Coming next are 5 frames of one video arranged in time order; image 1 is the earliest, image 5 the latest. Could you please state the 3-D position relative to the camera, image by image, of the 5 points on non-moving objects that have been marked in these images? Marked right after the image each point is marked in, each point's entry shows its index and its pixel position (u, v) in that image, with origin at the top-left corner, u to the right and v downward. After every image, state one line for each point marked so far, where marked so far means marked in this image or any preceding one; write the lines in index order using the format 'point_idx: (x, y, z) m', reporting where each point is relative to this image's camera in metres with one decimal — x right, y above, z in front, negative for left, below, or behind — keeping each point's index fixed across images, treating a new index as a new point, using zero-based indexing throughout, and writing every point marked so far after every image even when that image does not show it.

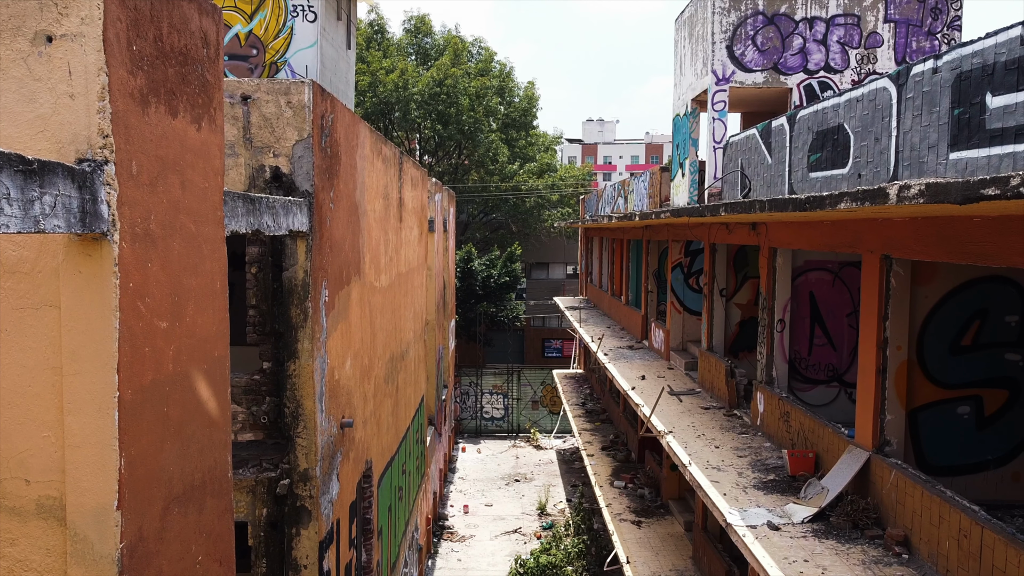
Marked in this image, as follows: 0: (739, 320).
0: (+1.9, -0.3, +9.6) m
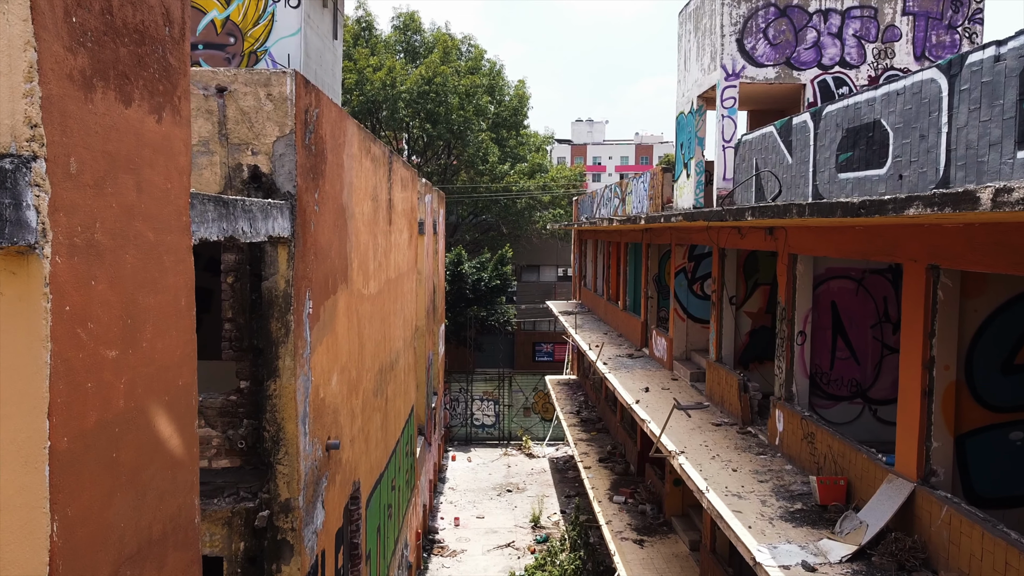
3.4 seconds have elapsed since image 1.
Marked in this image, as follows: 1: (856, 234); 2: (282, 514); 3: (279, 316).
0: (+1.9, -0.3, +9.1) m
1: (+1.6, +0.3, +5.5) m
2: (-1.0, -1.0, +5.3) m
3: (-1.1, -0.1, +5.2) m
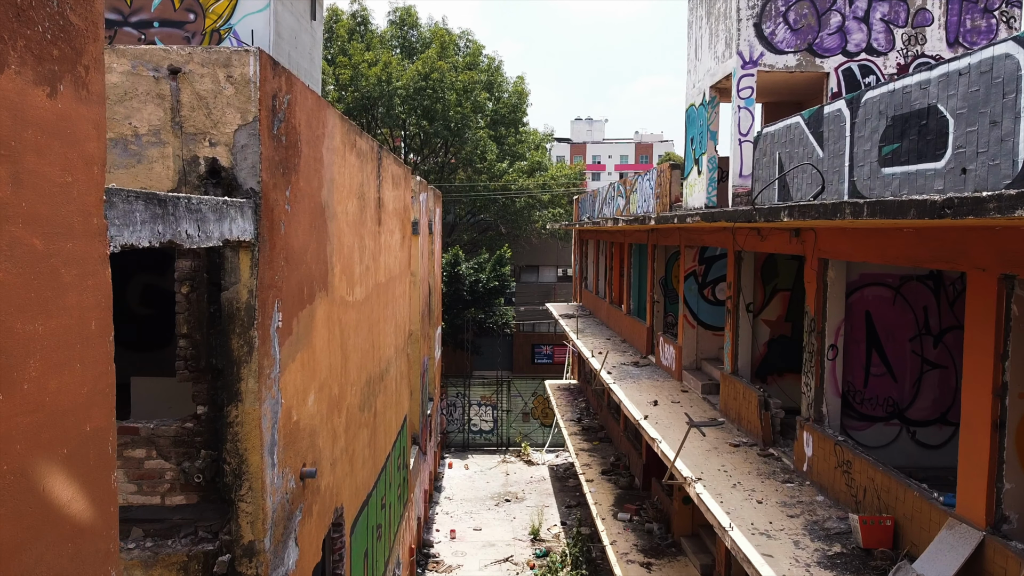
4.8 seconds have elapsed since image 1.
0: (+1.8, -0.4, +8.4) m
1: (+1.6, +0.2, +4.8) m
2: (-1.1, -1.1, +4.6) m
3: (-1.1, -0.2, +4.5) m
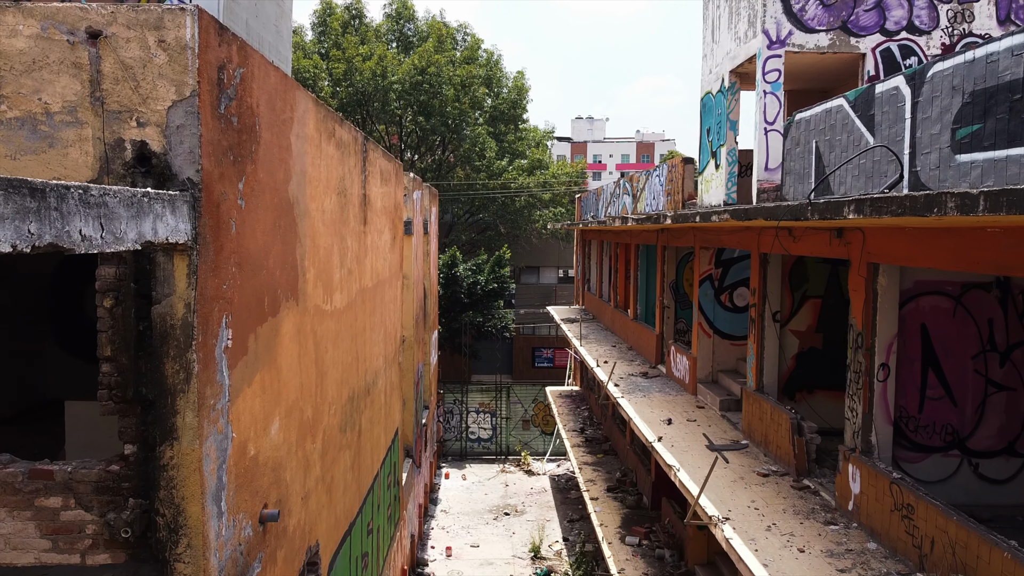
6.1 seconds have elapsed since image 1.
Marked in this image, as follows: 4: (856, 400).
0: (+1.8, -0.4, +7.6) m
1: (+1.6, +0.2, +3.9) m
2: (-1.1, -1.1, +3.7) m
3: (-1.1, -0.2, +3.7) m
4: (+1.6, -0.5, +5.2) m
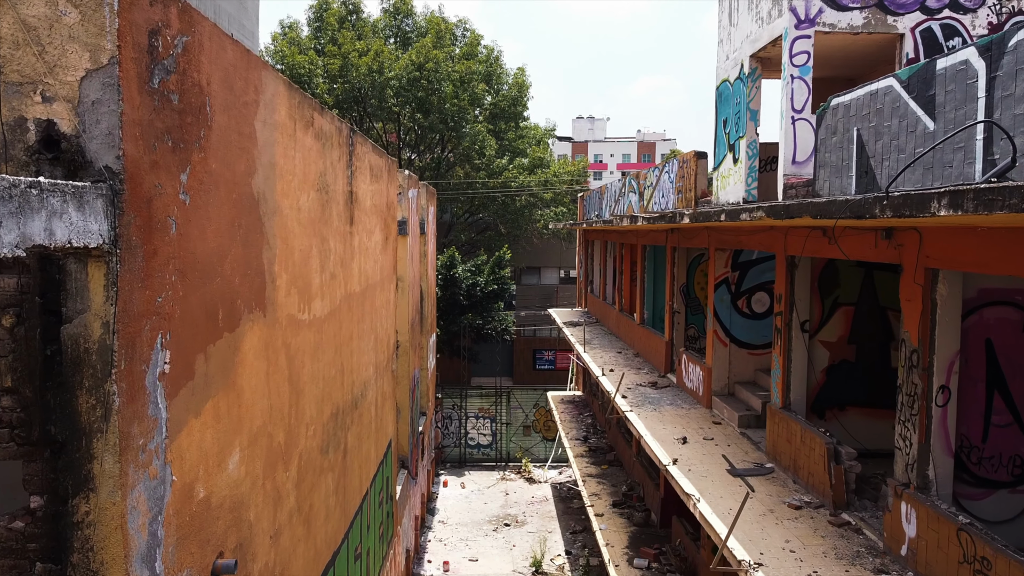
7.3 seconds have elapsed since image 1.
0: (+1.8, -0.4, +6.8) m
1: (+1.6, +0.1, +3.2) m
2: (-1.1, -1.2, +3.0) m
3: (-1.1, -0.3, +3.0) m
4: (+1.6, -0.5, +4.5) m
